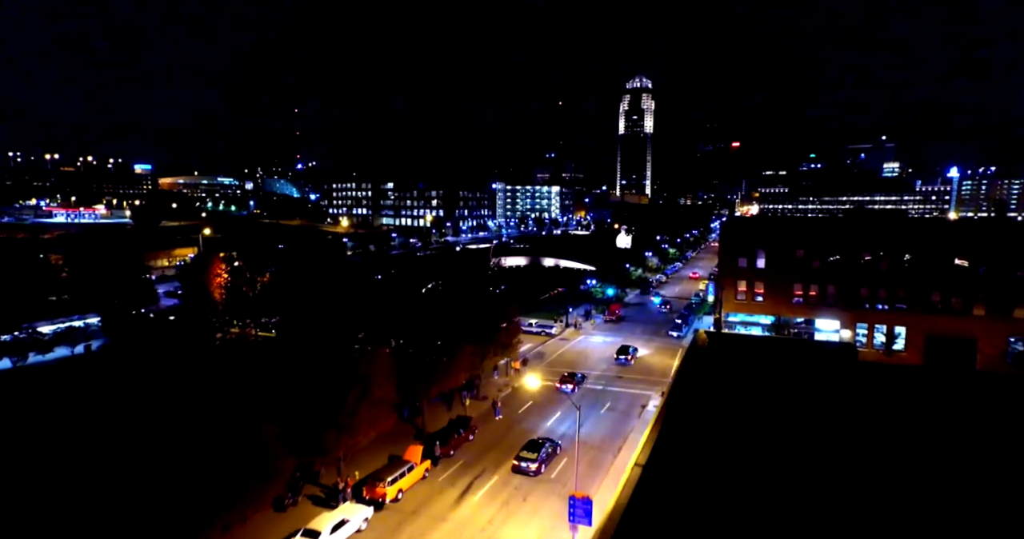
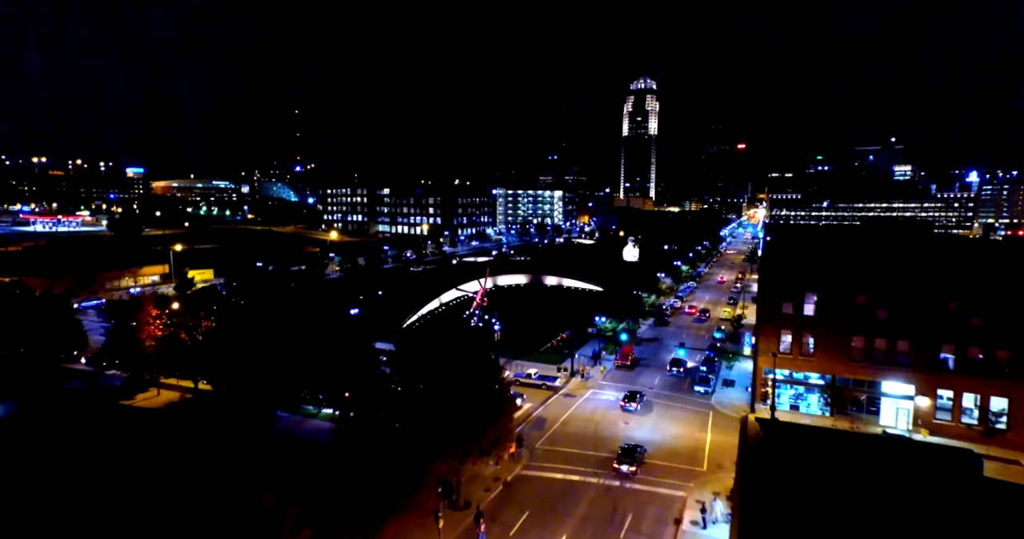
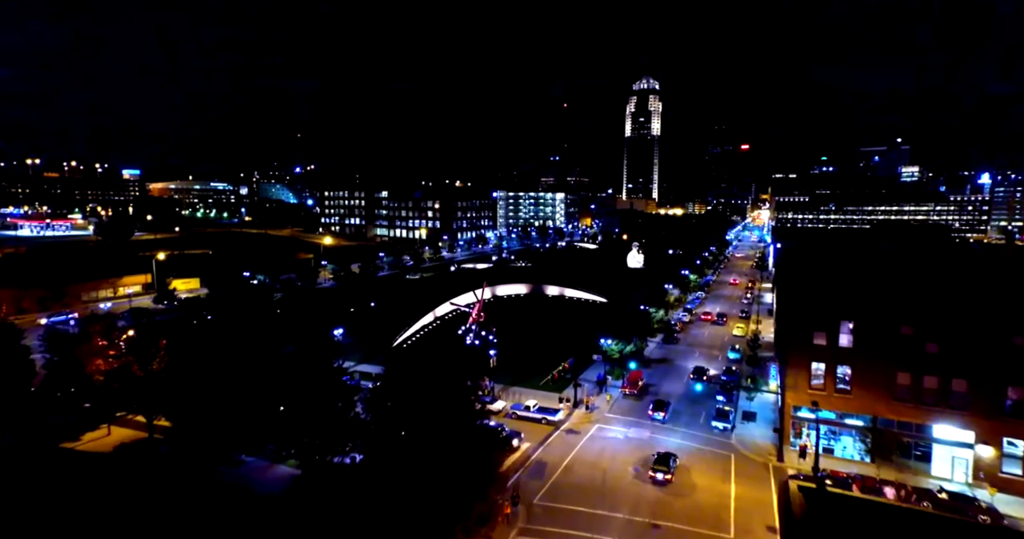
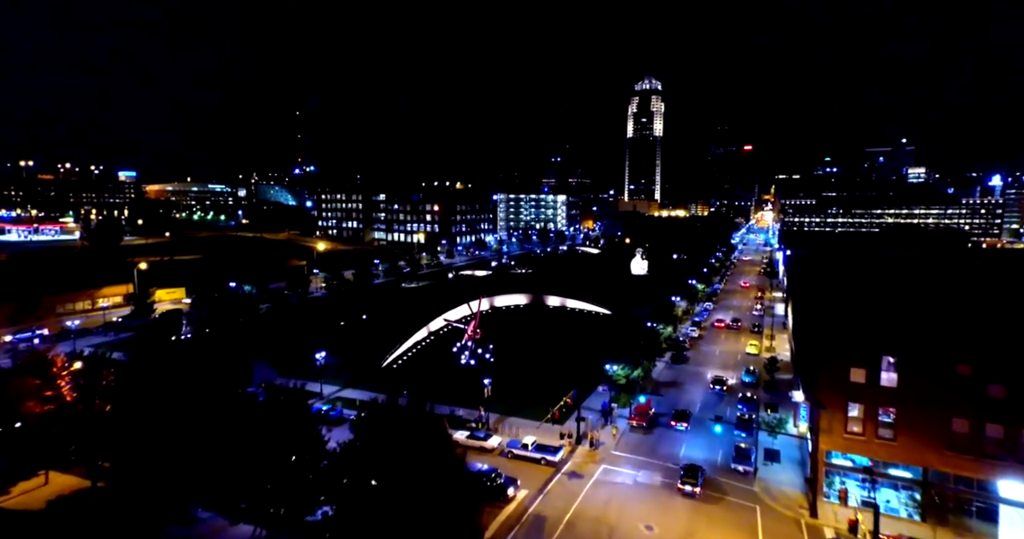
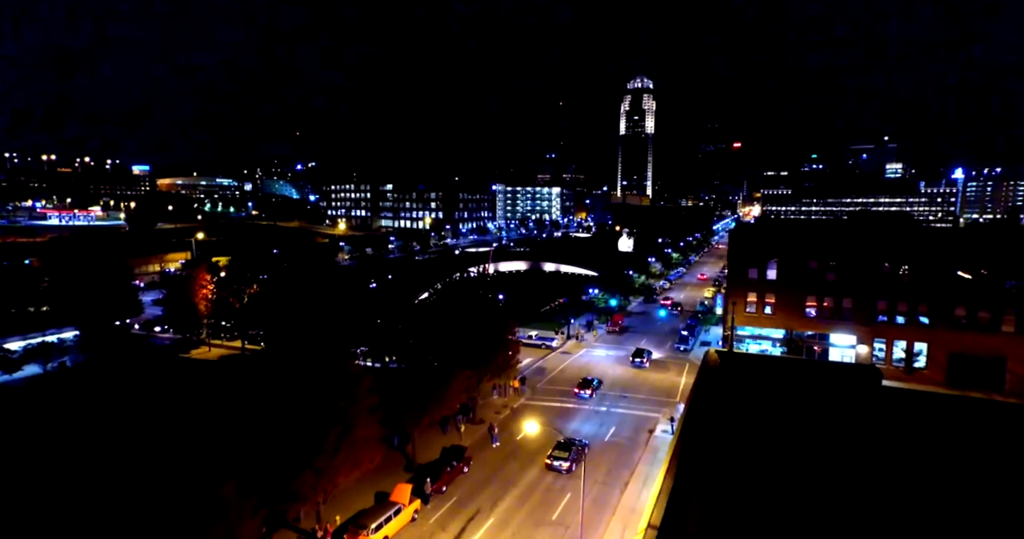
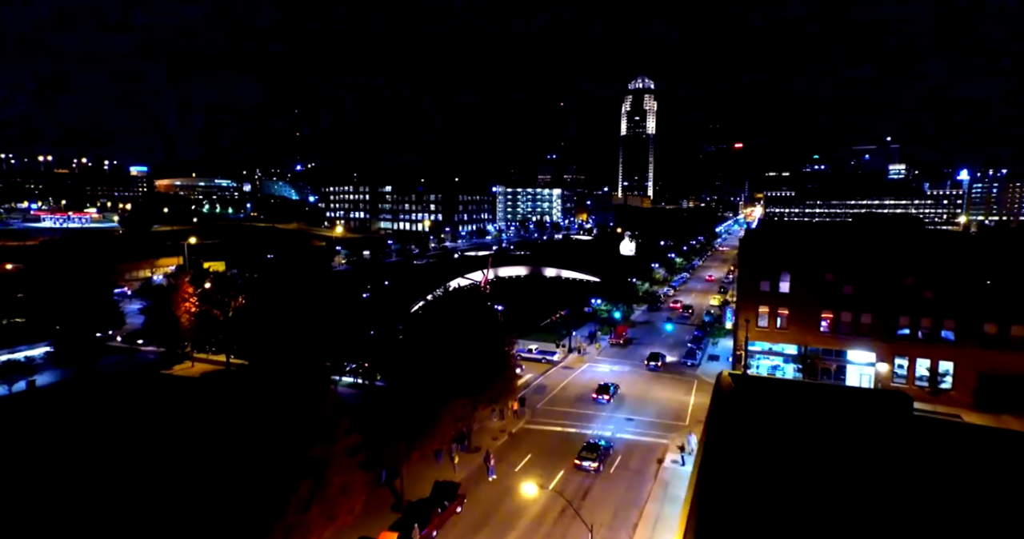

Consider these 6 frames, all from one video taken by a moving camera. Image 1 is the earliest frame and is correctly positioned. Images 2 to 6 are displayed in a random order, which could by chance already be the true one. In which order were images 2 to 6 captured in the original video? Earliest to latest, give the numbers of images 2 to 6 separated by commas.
5, 6, 2, 3, 4
